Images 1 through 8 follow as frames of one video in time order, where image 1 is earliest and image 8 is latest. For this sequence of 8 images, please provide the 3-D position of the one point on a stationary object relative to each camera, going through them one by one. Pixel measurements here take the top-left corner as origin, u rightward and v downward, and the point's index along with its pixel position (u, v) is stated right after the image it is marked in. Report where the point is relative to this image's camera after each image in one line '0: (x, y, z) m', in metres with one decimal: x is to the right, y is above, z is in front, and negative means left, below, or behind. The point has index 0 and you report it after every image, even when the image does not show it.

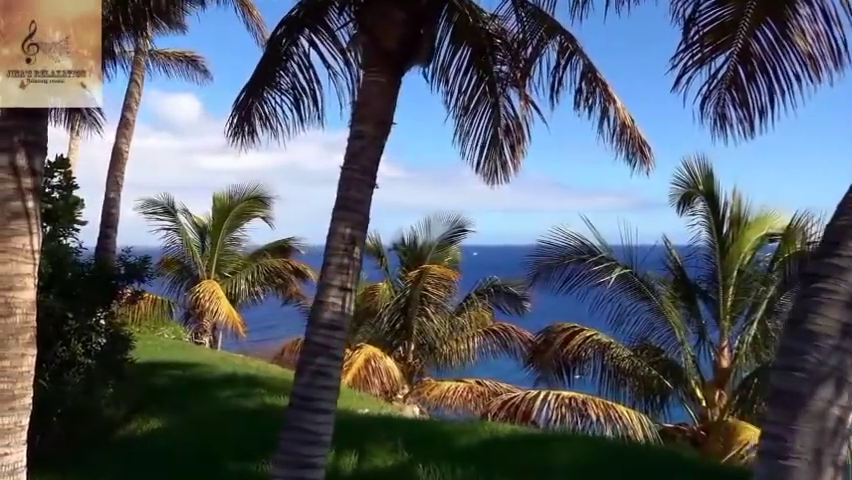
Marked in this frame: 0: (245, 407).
0: (-1.9, -1.8, +9.3) m
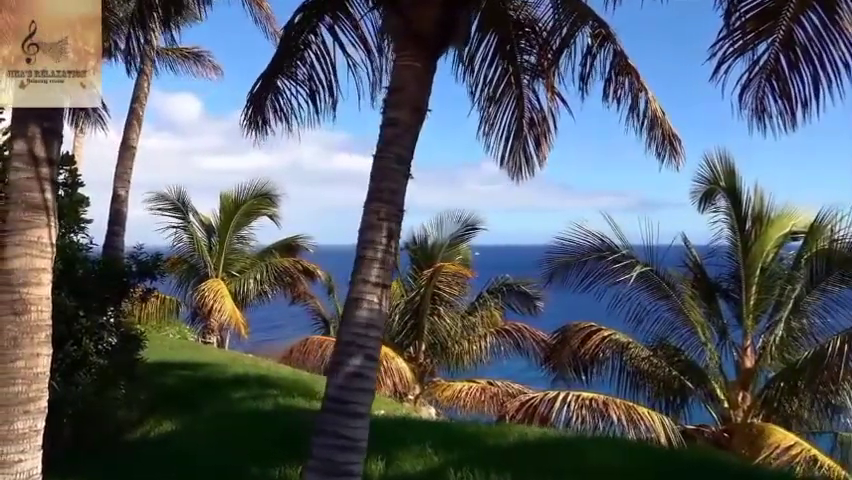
0: (-1.7, -1.8, +9.0) m
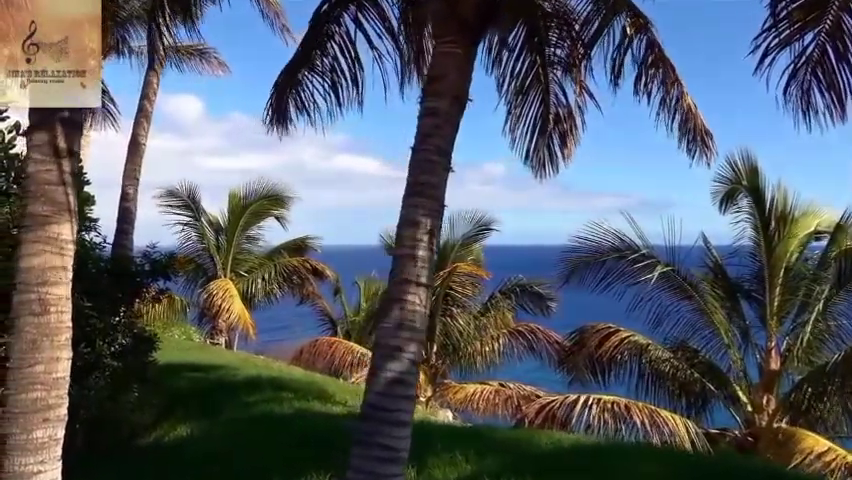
0: (-1.5, -1.8, +8.8) m
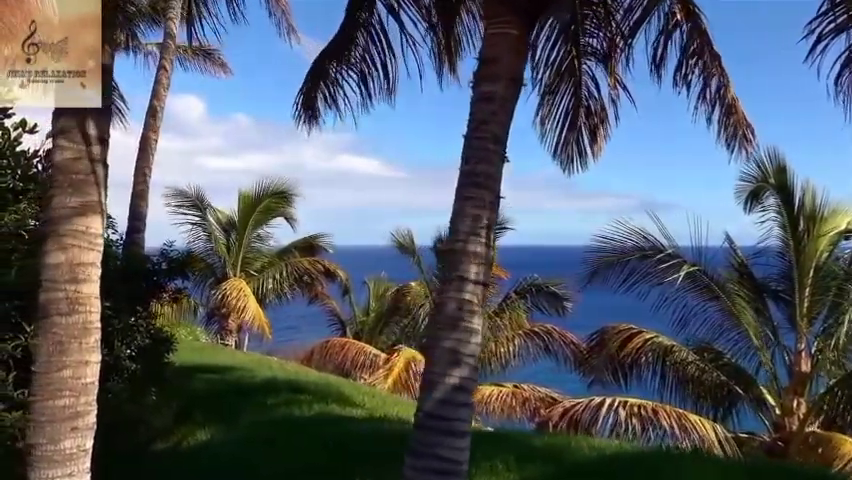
0: (-1.2, -1.8, +8.5) m
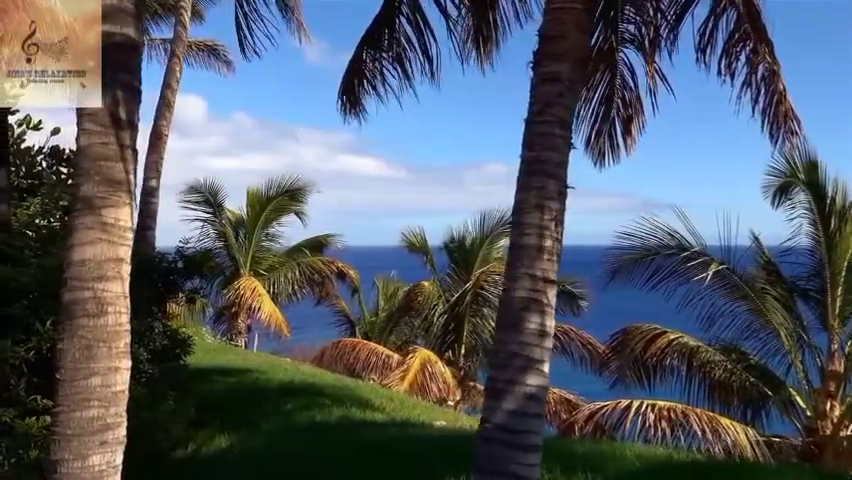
0: (-1.0, -1.7, +8.1) m
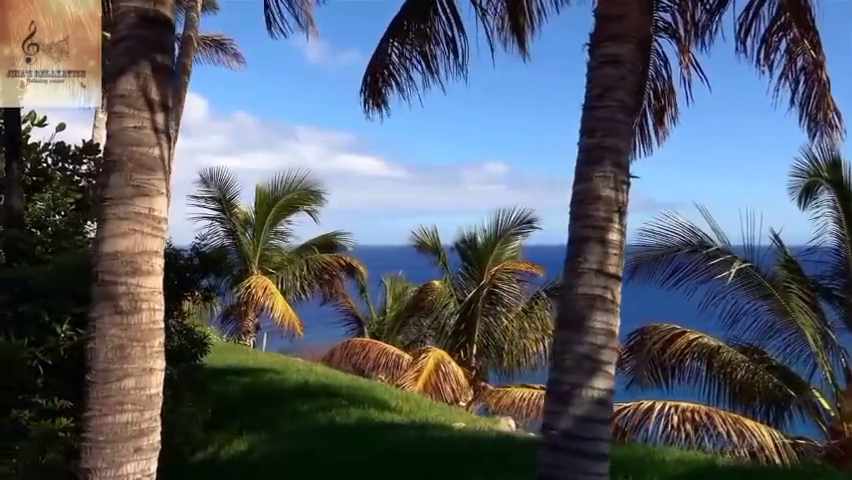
0: (-0.8, -1.7, +7.9) m
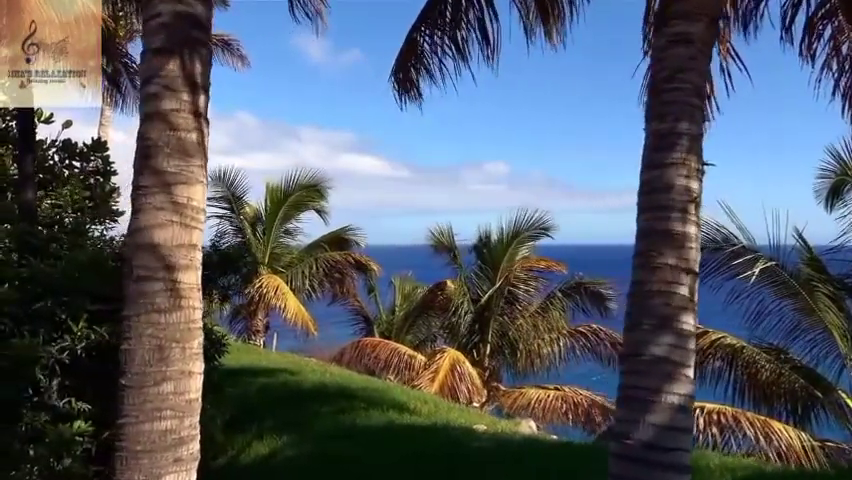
0: (-0.6, -1.7, +7.6) m
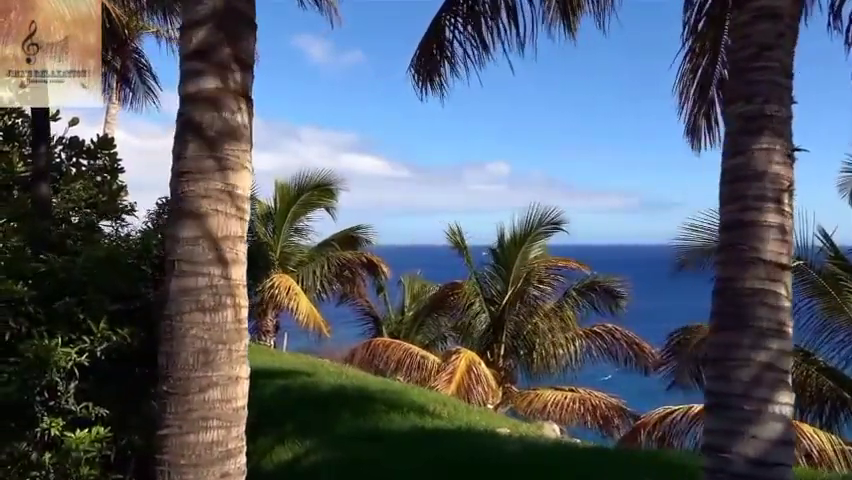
0: (-0.3, -1.7, +7.4) m
